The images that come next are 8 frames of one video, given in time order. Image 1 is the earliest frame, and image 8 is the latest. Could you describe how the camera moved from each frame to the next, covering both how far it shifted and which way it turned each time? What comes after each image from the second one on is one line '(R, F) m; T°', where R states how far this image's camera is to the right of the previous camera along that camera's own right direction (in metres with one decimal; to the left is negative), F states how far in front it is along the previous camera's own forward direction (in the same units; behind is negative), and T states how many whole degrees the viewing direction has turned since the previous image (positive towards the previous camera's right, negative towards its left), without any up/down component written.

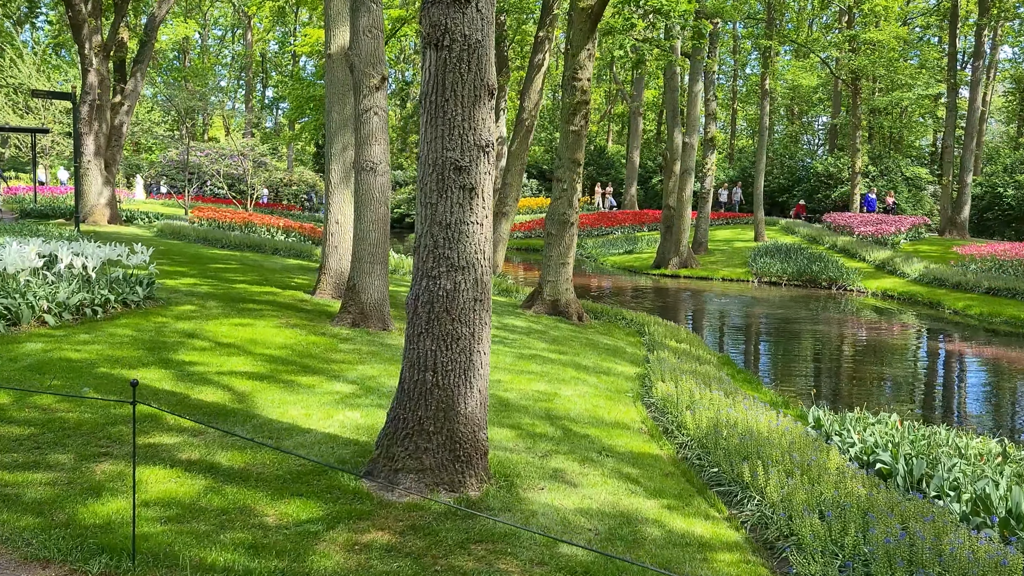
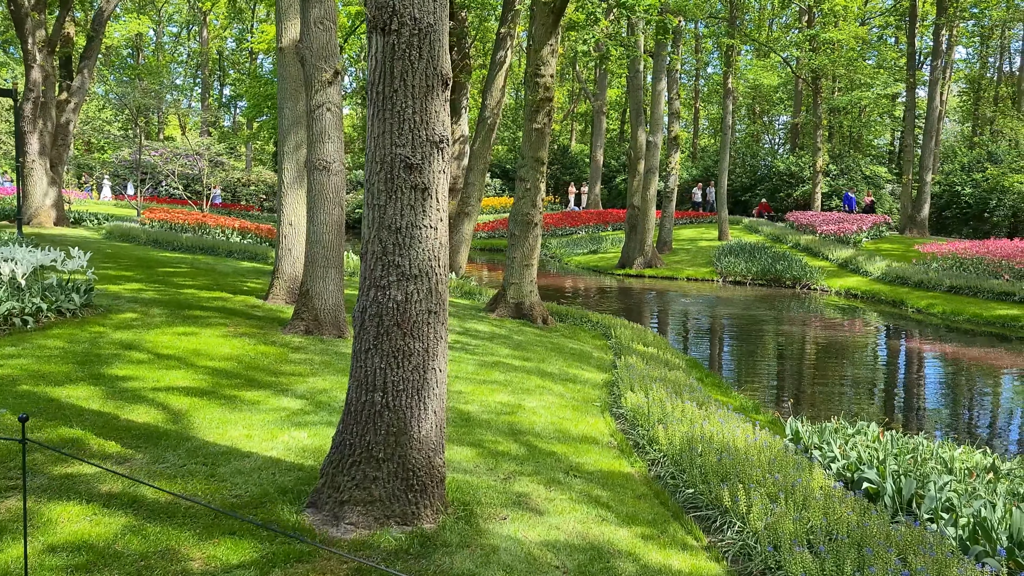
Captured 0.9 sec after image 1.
(0.0, +0.3) m; +2°
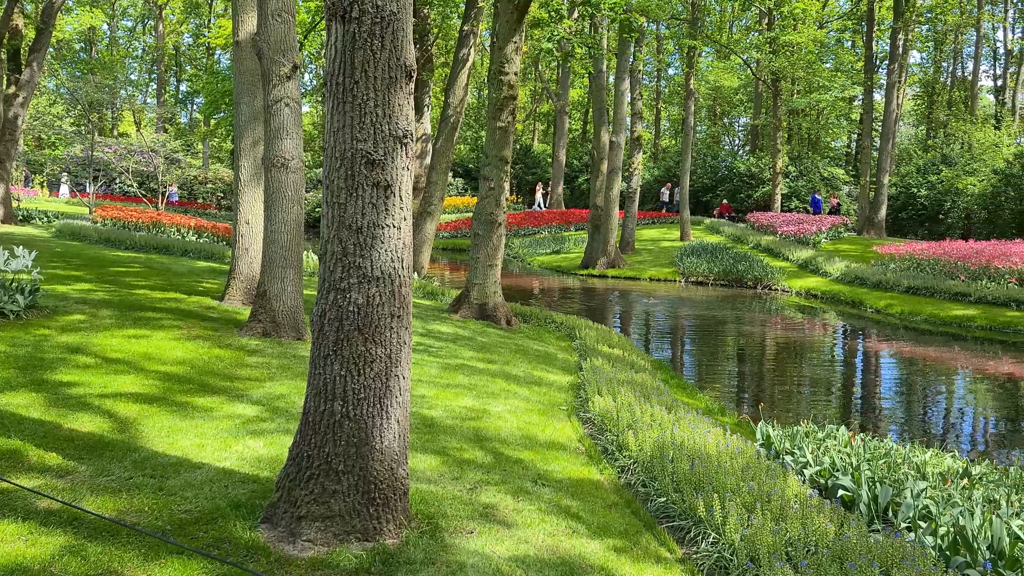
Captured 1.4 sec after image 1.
(0.0, +0.2) m; +3°
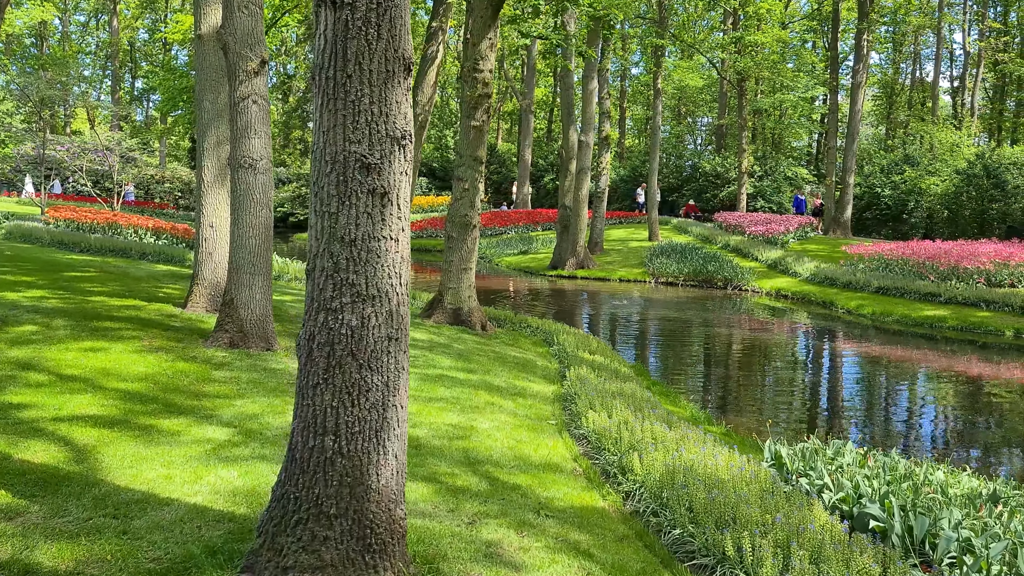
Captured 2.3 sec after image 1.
(-0.2, +0.3) m; +3°
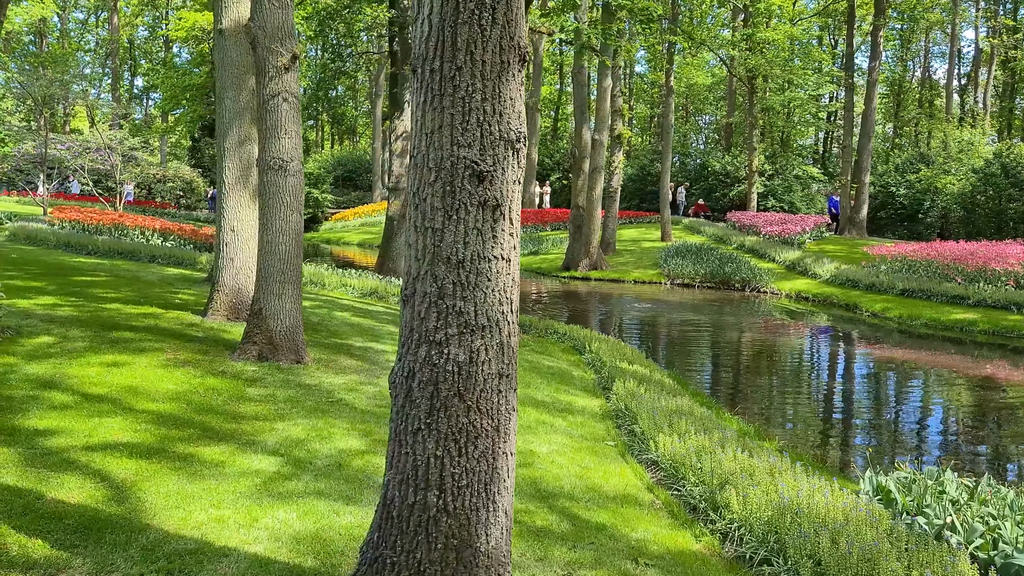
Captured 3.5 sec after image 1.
(-0.4, +0.4) m; 0°
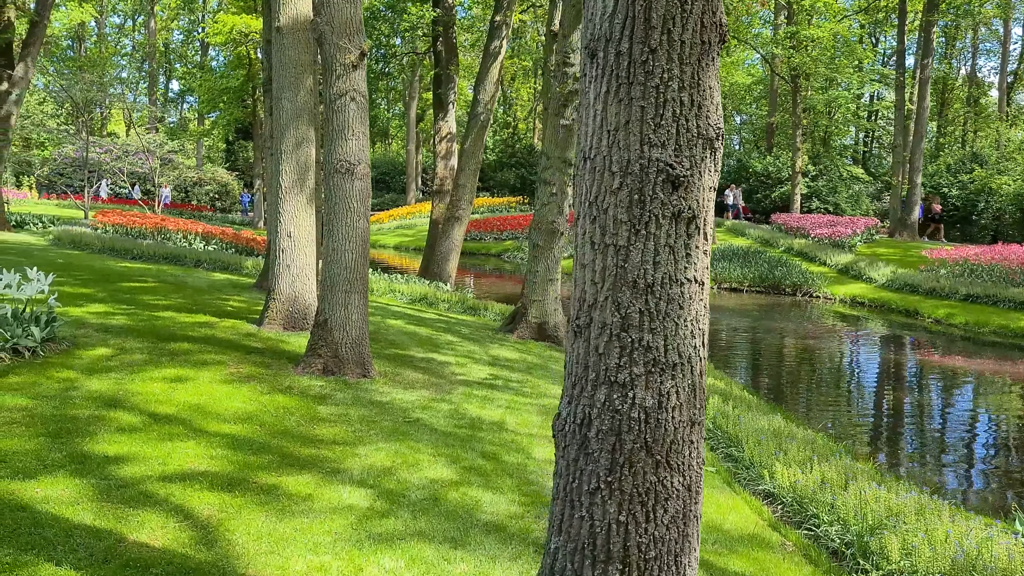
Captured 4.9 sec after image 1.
(-0.4, +0.4) m; -2°
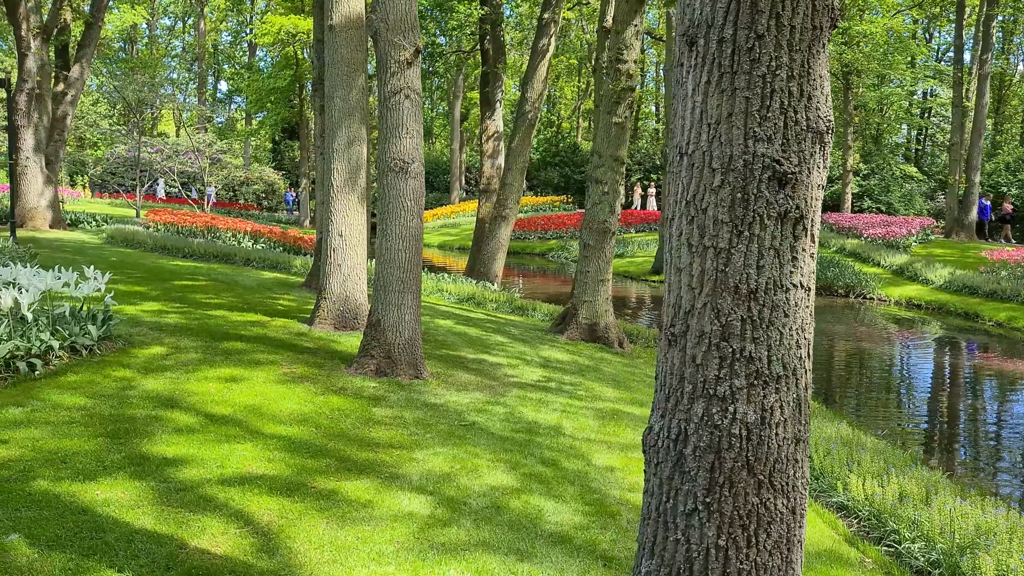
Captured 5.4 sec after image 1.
(-0.1, +0.1) m; -3°
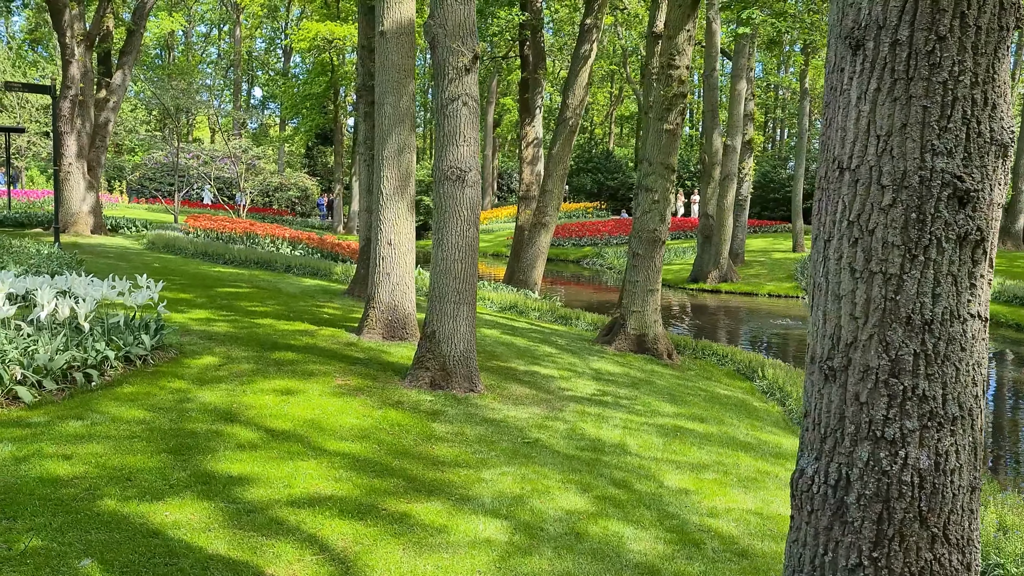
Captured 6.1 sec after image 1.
(-0.2, +0.2) m; -2°
